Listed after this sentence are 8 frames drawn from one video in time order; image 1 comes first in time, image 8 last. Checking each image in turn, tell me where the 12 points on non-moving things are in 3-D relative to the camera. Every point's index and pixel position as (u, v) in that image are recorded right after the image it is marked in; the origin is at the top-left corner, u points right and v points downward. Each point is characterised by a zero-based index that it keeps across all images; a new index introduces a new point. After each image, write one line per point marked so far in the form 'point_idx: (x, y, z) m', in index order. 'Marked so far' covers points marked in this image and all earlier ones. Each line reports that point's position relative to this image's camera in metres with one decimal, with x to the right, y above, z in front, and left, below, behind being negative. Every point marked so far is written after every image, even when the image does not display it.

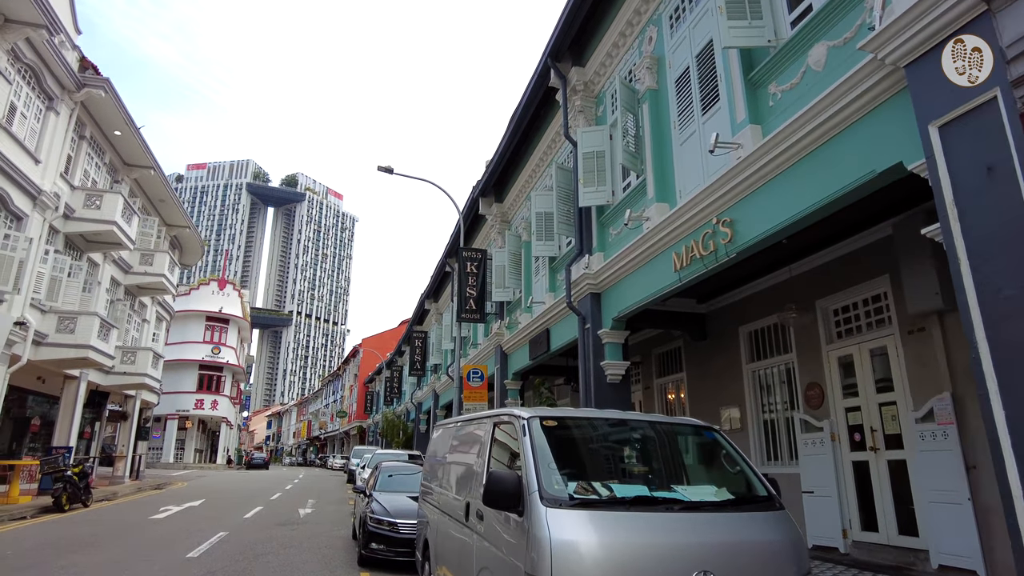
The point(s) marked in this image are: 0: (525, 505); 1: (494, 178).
0: (+0.1, -1.2, +3.6) m
1: (-0.5, +2.8, +16.2) m
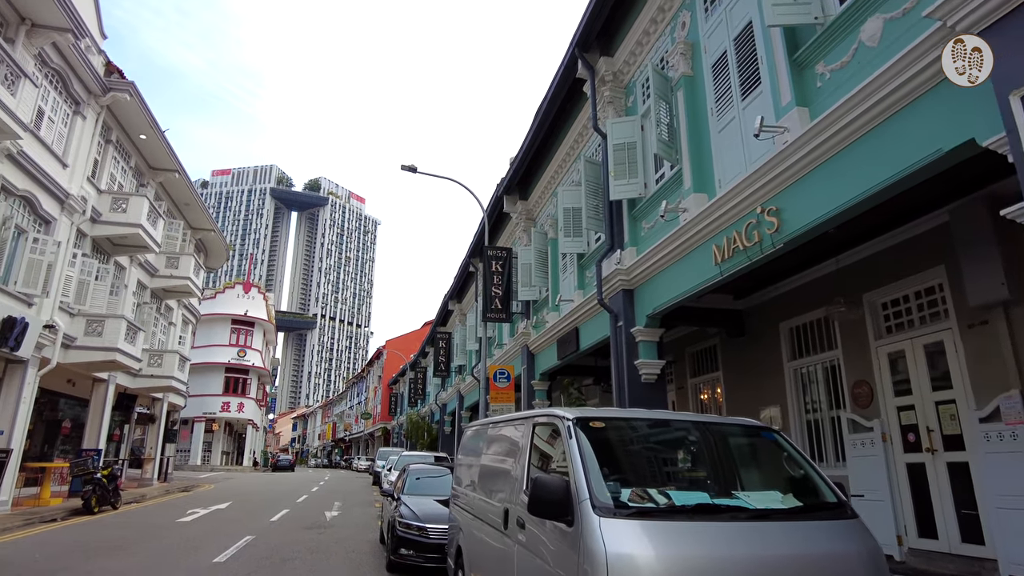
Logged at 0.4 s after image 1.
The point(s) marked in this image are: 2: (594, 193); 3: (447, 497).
0: (+0.3, -1.2, +3.3) m
1: (+0.2, +2.8, +16.0) m
2: (+1.5, +1.7, +11.4) m
3: (-1.1, -3.4, +10.6) m
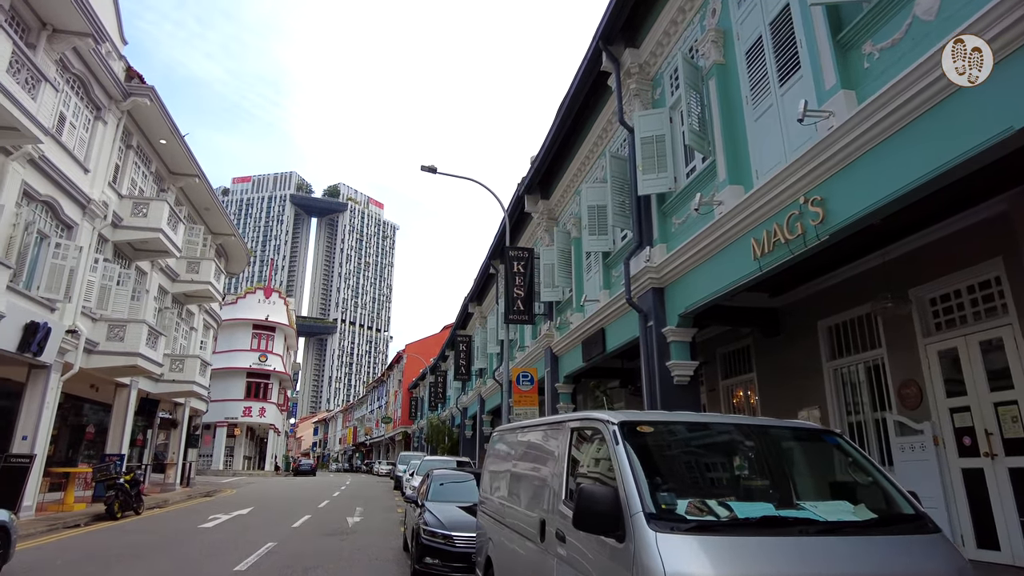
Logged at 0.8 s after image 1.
0: (+0.5, -1.1, +3.0) m
1: (+0.7, +2.8, +15.7) m
2: (+1.9, +1.7, +11.0) m
3: (-0.6, -3.4, +10.3) m
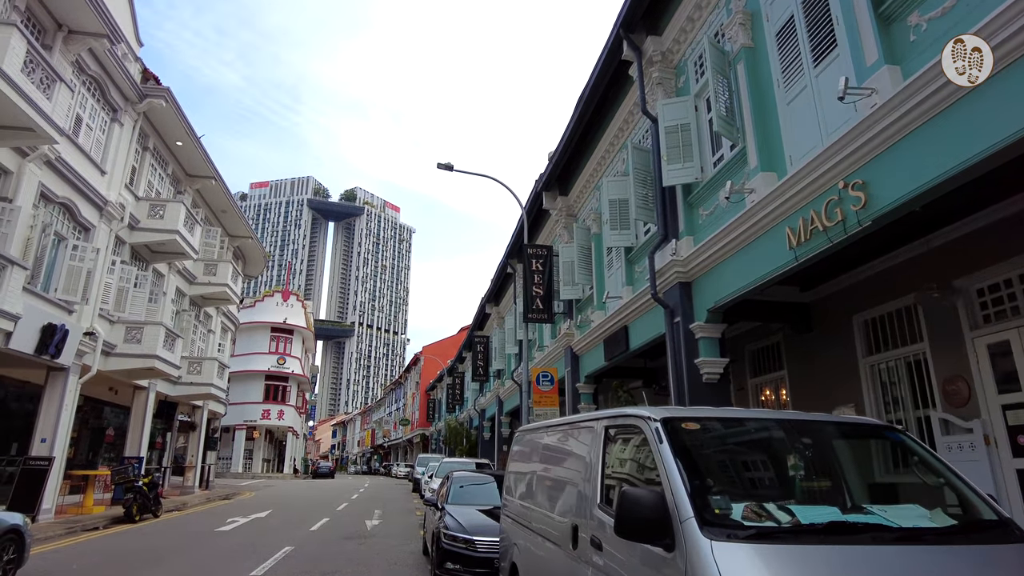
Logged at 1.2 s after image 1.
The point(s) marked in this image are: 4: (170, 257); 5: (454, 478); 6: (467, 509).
0: (+0.7, -1.0, +2.7) m
1: (+1.1, +2.8, +15.3) m
2: (+2.2, +1.8, +10.7) m
3: (-0.3, -3.4, +10.0) m
4: (-10.1, +0.9, +19.1) m
5: (-1.0, -3.2, +10.9) m
6: (-0.7, -3.3, +9.6) m
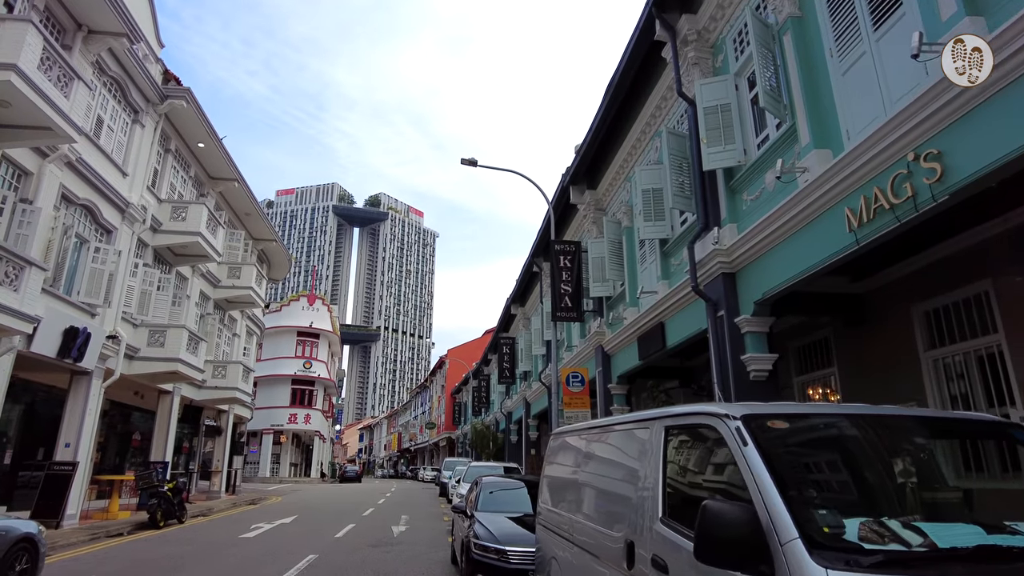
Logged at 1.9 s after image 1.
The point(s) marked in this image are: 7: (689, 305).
0: (+0.9, -0.9, +2.1) m
1: (+1.7, +2.9, +14.8) m
2: (+2.6, +1.9, +10.1) m
3: (+0.2, -3.3, +9.4) m
4: (-9.3, +0.8, +18.9) m
5: (-0.5, -3.2, +10.4) m
6: (-0.2, -3.2, +9.1) m
7: (+2.7, -0.3, +10.0) m
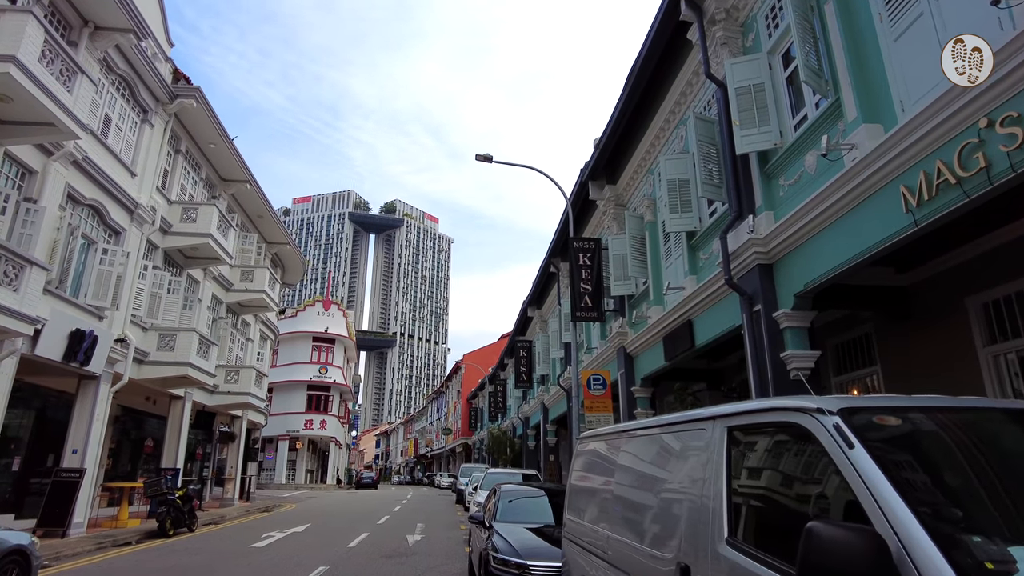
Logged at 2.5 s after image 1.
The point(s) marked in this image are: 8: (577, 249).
0: (+0.9, -0.8, +1.5) m
1: (+2.1, +2.9, +14.2) m
2: (+2.9, +2.0, +9.5) m
3: (+0.5, -3.2, +8.9) m
4: (-8.9, +0.7, +18.6) m
5: (-0.2, -3.1, +9.8) m
6: (+0.1, -3.1, +8.5) m
7: (+3.0, -0.2, +9.4) m
8: (+1.5, +0.9, +14.7) m
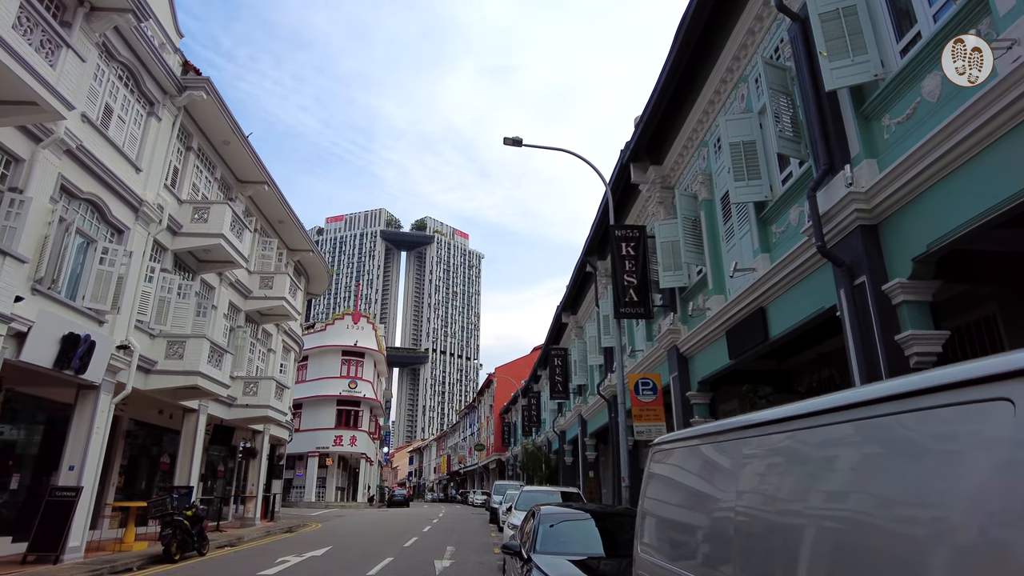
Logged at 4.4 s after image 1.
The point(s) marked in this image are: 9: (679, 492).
0: (+1.0, -0.3, 0.0) m
1: (+2.7, +3.1, +12.7) m
2: (+3.3, +2.2, +7.9) m
3: (+0.9, -3.0, +7.2) m
4: (-8.0, +0.6, +17.5) m
5: (+0.4, -2.9, +8.3) m
6: (+0.5, -2.9, +6.9) m
7: (+3.5, +0.1, +7.7) m
8: (+2.2, +1.0, +13.1) m
9: (+0.9, -1.1, +3.6) m
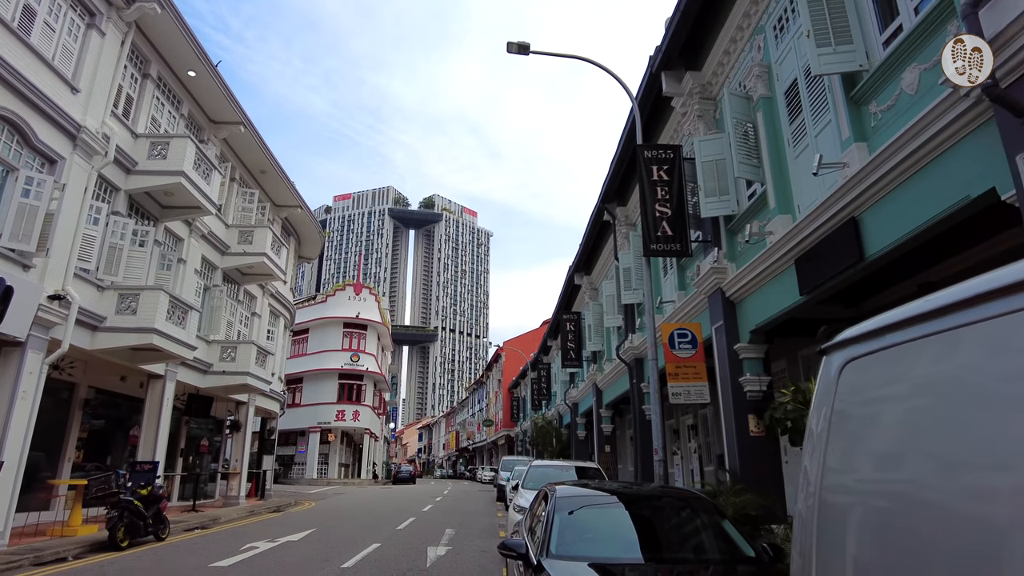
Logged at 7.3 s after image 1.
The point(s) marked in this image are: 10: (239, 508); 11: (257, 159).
0: (+0.9, +0.3, -2.3) m
1: (+2.8, +4.1, +10.3) m
2: (+3.3, +3.2, +5.5) m
3: (+1.0, -2.1, +5.1) m
4: (-7.8, +1.8, +15.4) m
5: (+0.4, -2.0, +6.1) m
6: (+0.6, -2.0, +4.8) m
7: (+3.5, +1.0, +5.4) m
8: (+2.3, +2.1, +10.8) m
9: (+0.9, -0.4, +1.4) m
10: (-8.0, -6.4, +18.9) m
11: (-7.8, +4.0, +19.8) m
